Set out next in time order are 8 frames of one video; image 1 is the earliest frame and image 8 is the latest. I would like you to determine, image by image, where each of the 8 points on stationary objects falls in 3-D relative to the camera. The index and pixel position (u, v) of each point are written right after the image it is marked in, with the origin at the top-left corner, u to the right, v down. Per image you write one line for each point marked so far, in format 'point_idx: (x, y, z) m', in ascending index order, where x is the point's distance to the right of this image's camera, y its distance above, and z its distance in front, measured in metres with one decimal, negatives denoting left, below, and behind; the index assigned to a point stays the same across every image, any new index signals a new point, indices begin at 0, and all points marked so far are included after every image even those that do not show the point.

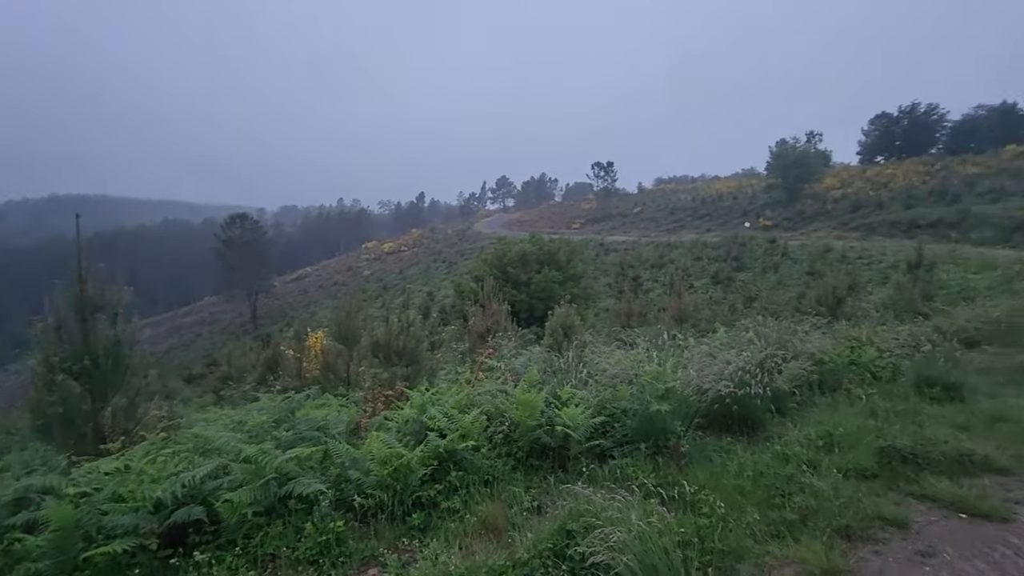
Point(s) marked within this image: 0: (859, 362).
0: (+5.2, -1.1, +7.9) m
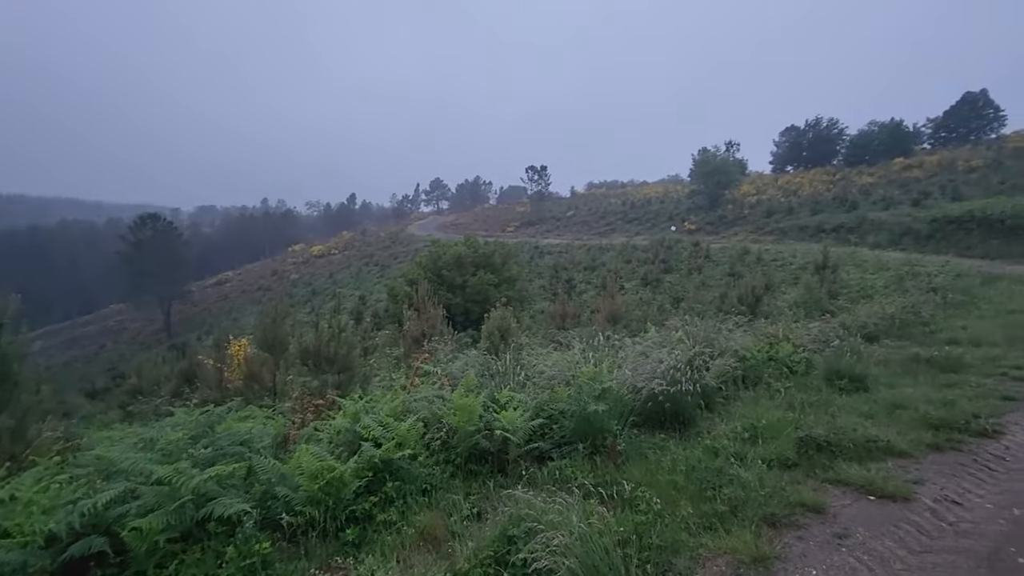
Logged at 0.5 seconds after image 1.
0: (+4.2, -1.1, +8.4) m
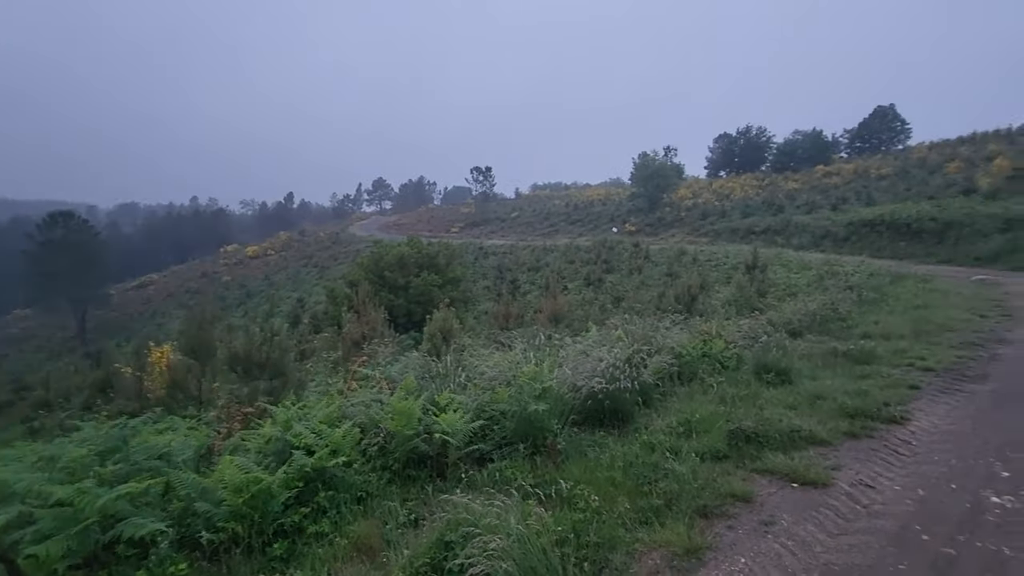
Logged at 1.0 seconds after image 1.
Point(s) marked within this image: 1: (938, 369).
0: (+3.3, -1.1, +8.7) m
1: (+6.7, -1.3, +8.2) m
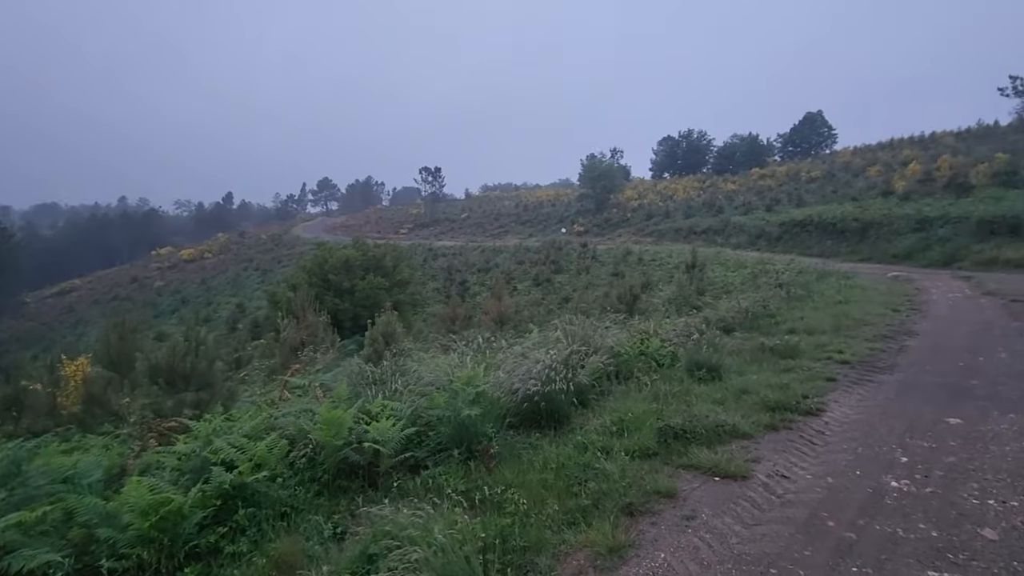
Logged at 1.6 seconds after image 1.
0: (+2.3, -1.1, +9.0) m
1: (+5.8, -1.2, +8.8) m
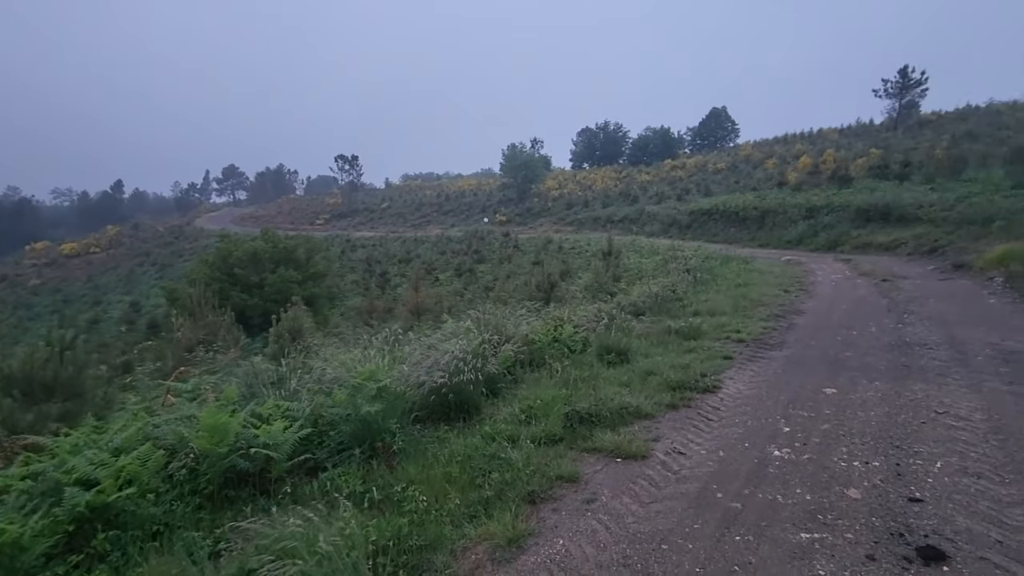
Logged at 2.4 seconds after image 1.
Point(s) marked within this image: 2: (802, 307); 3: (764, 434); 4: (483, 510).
0: (+0.8, -0.9, +9.1) m
1: (+4.3, -0.9, +9.4) m
2: (+6.8, -0.4, +12.1) m
3: (+2.5, -1.4, +5.2) m
4: (-0.2, -1.7, +4.0) m
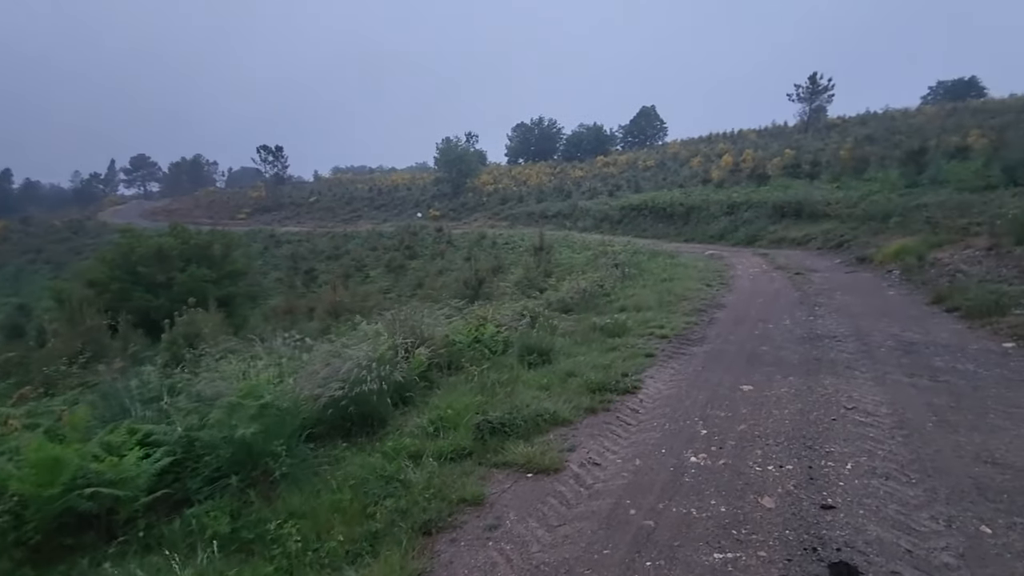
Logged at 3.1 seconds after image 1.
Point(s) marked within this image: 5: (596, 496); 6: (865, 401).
0: (-0.5, -0.8, +8.6) m
1: (+2.9, -0.9, +9.4) m
2: (+5.0, -0.3, +12.4) m
3: (+1.6, -1.4, +5.0) m
4: (-0.9, -1.7, +3.5) m
5: (+0.7, -1.6, +4.1) m
6: (+3.6, -1.2, +5.4) m
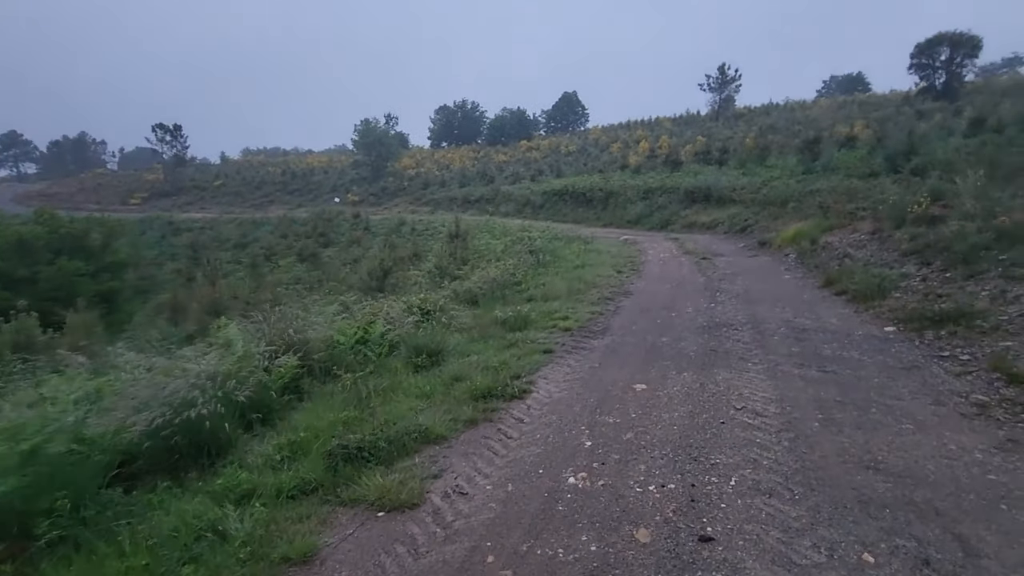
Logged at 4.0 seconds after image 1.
0: (-2.2, -0.8, +7.8) m
1: (+1.1, -0.7, +9.0) m
2: (+2.8, 0.0, +12.2) m
3: (+0.4, -1.4, +4.5) m
4: (-1.9, -1.8, +2.7) m
5: (-0.4, -1.6, +3.4) m
6: (+2.4, -1.1, +5.1) m
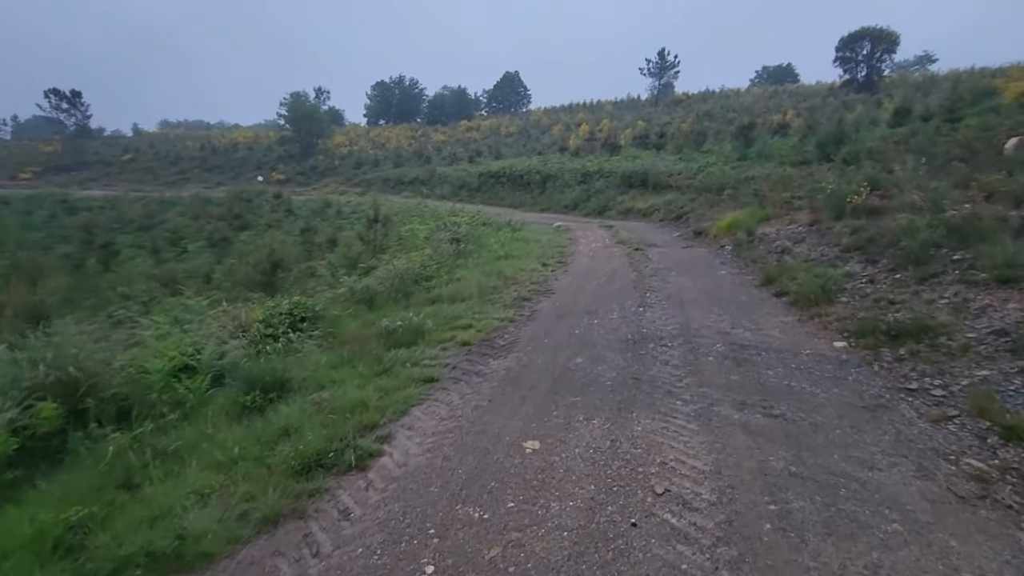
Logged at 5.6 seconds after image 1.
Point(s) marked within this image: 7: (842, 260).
0: (-3.6, -0.9, +5.8) m
1: (-0.5, -0.7, +7.3) m
2: (+0.8, 0.0, +10.7) m
3: (-0.7, -1.6, +2.8) m
4: (-2.8, -2.1, +0.8) m
5: (-1.4, -1.9, +1.7) m
6: (+1.2, -1.3, +3.6) m
7: (+5.6, +0.5, +8.8) m
